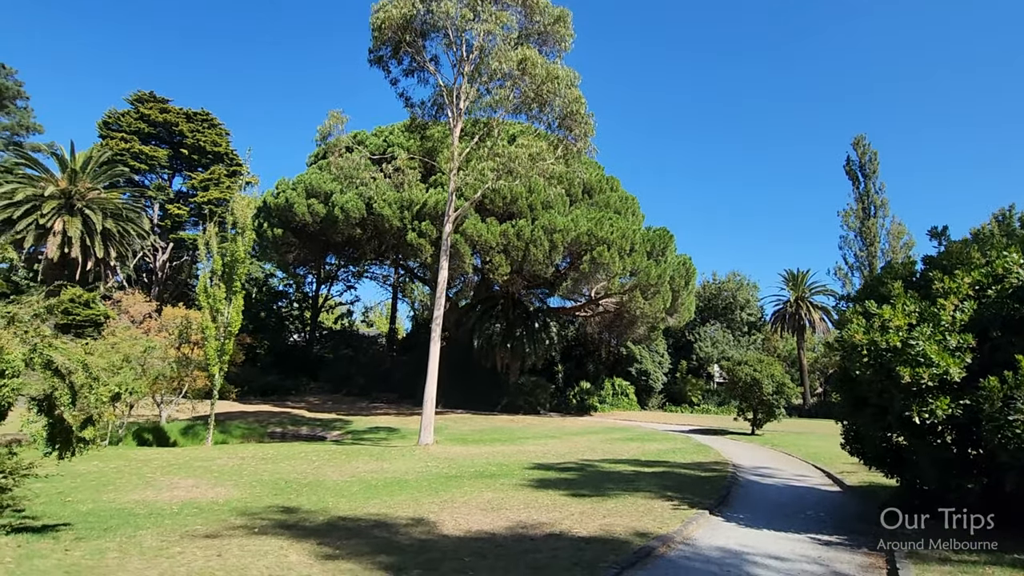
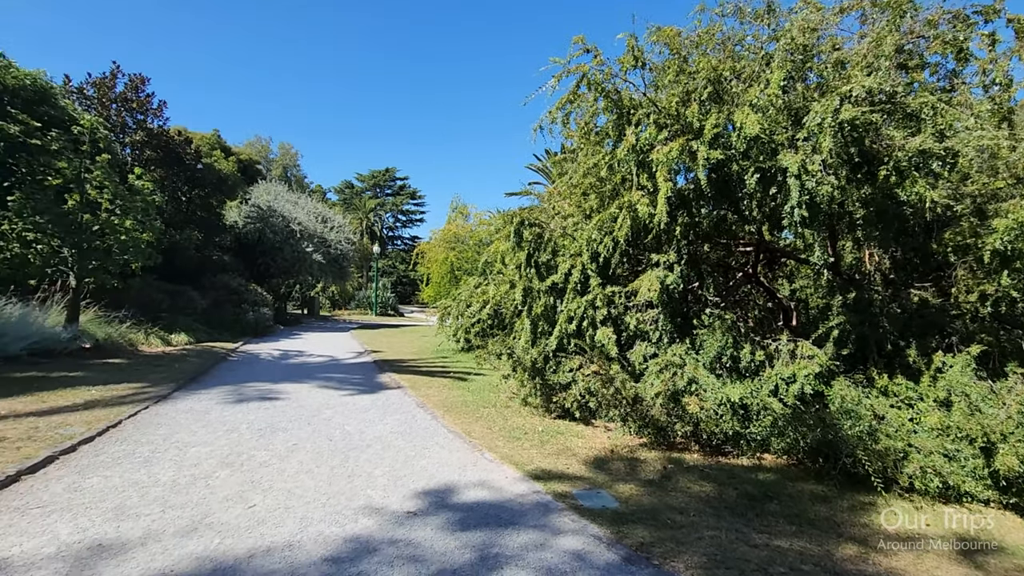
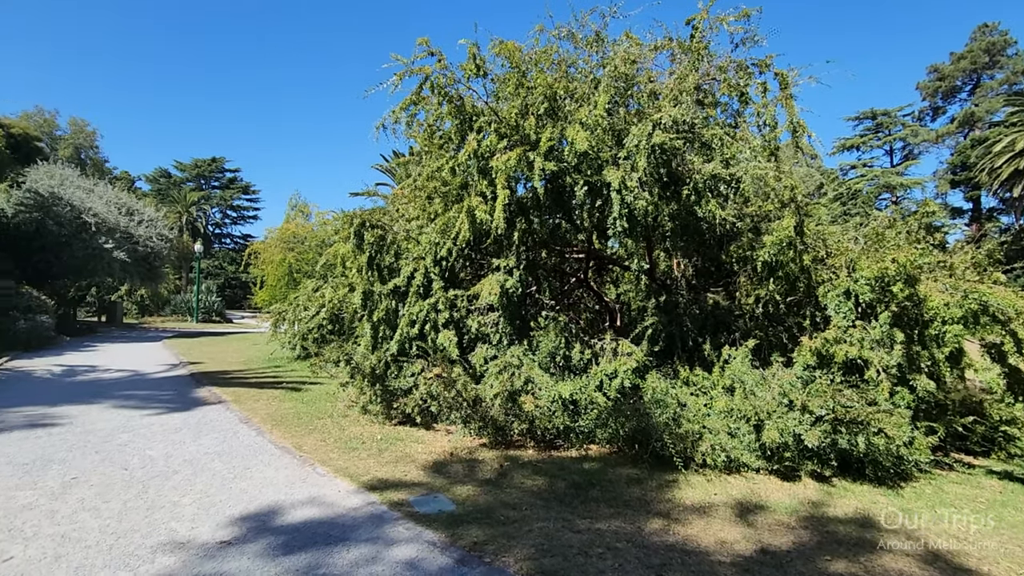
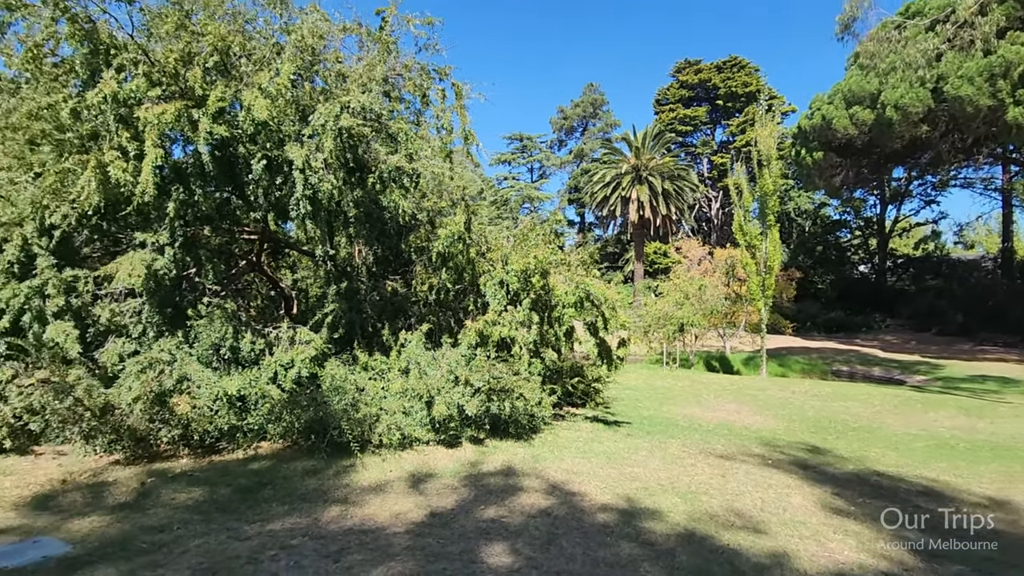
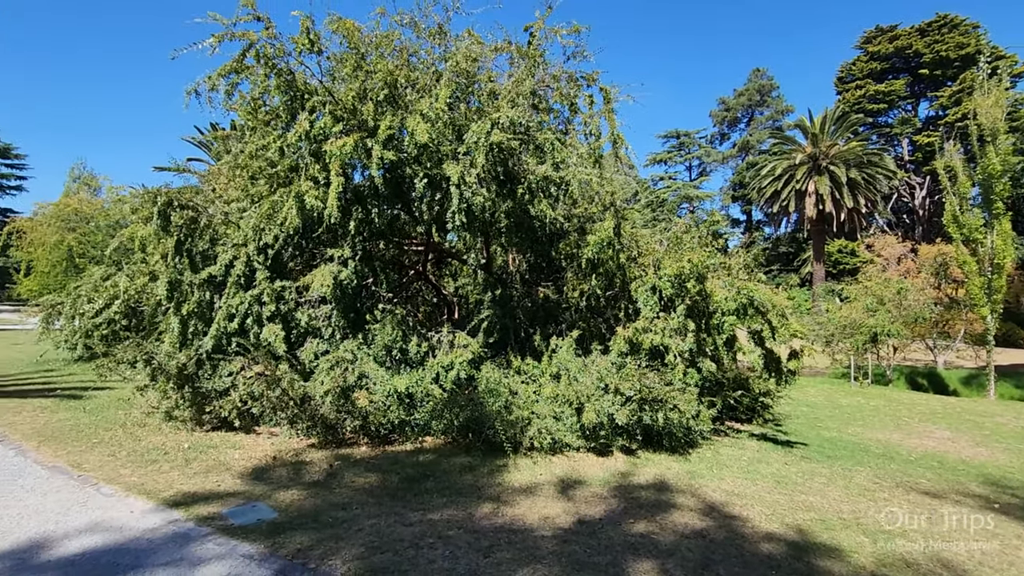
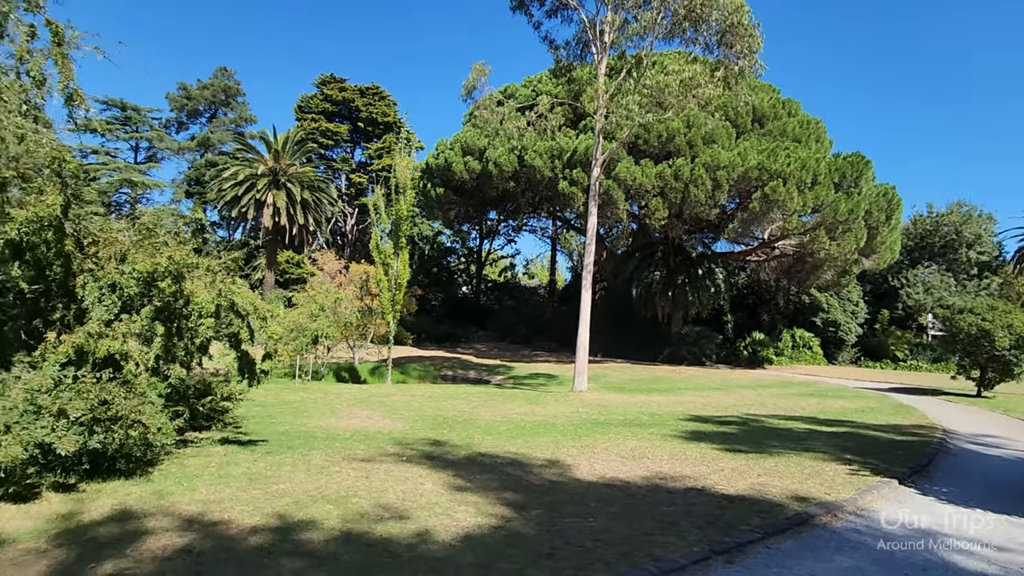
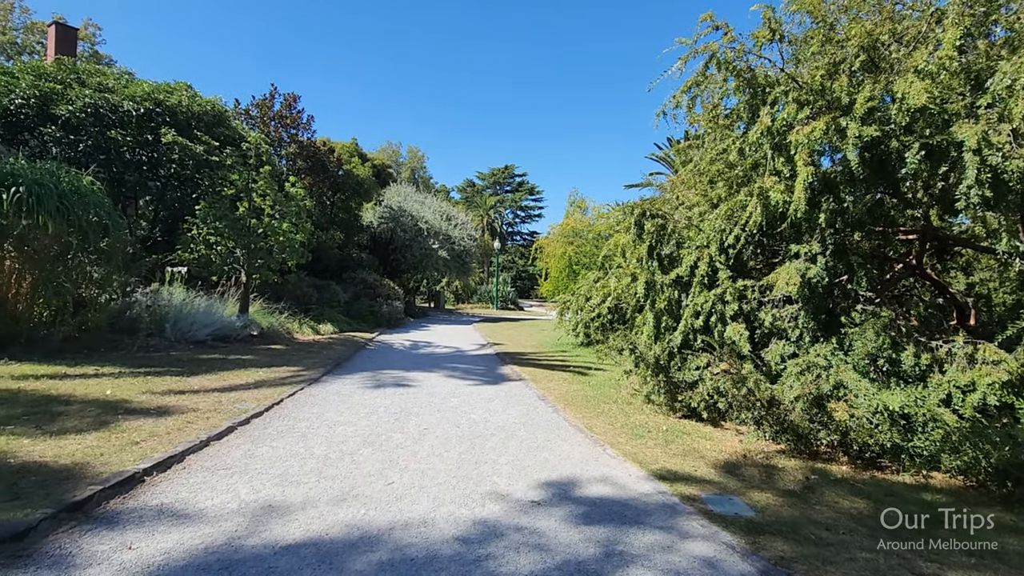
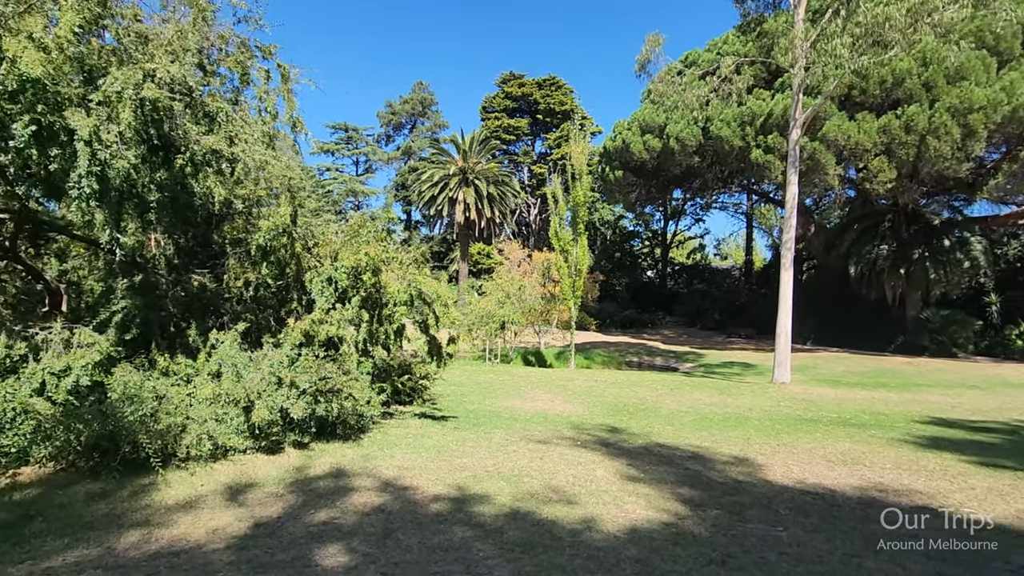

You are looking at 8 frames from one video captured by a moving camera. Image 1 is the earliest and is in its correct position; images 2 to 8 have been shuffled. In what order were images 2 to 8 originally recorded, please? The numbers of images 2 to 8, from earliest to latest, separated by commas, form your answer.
6, 8, 4, 5, 3, 2, 7
